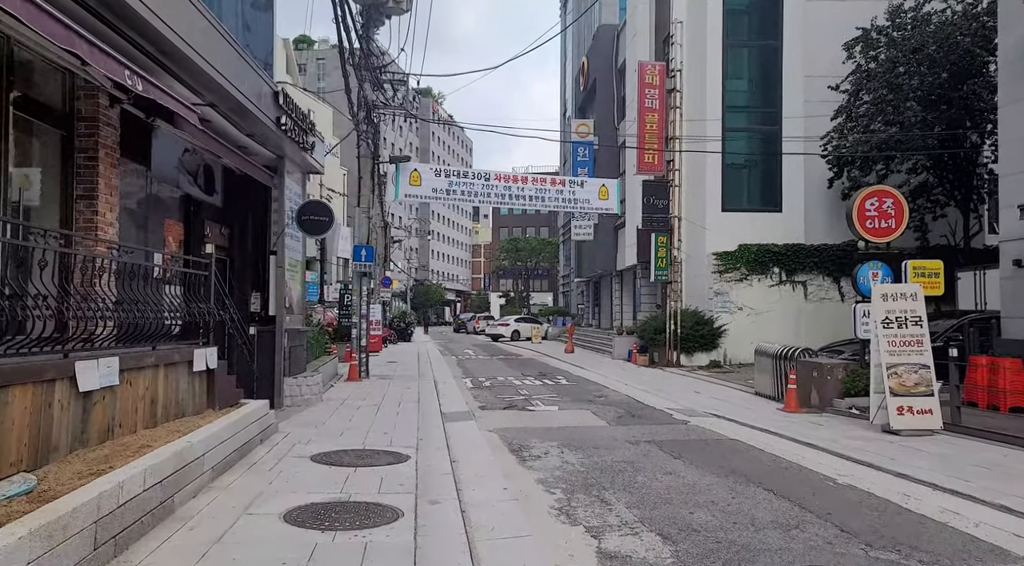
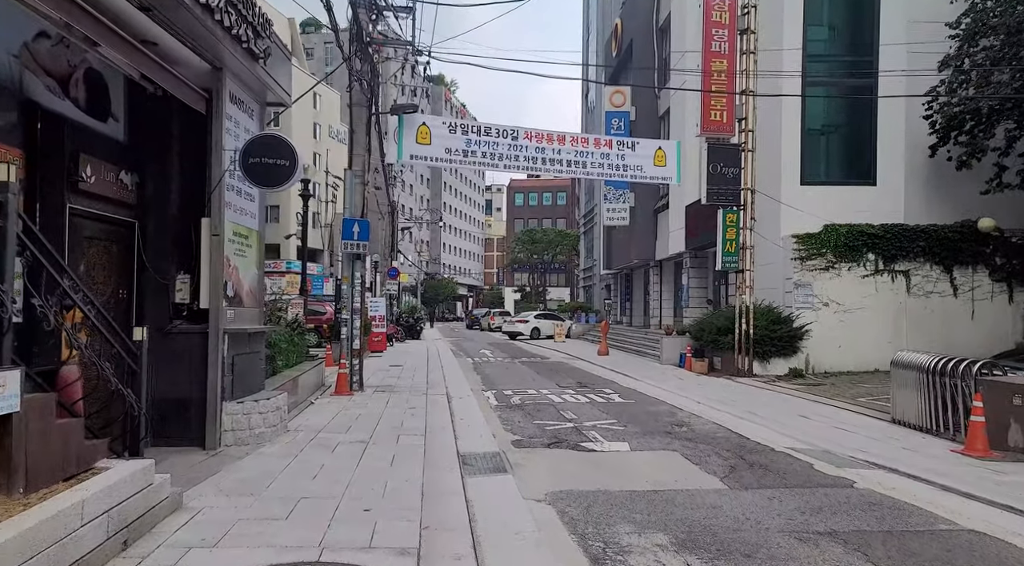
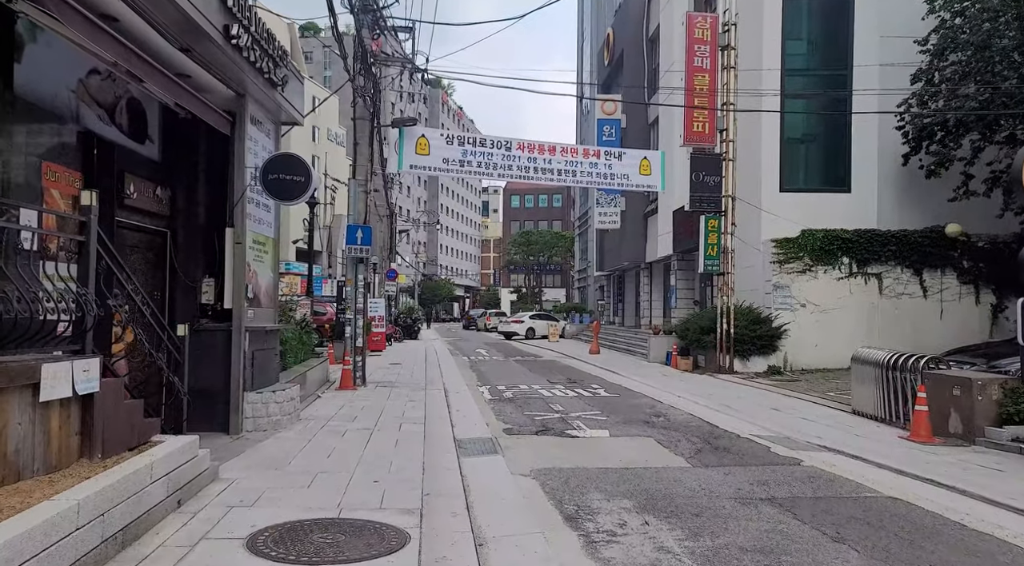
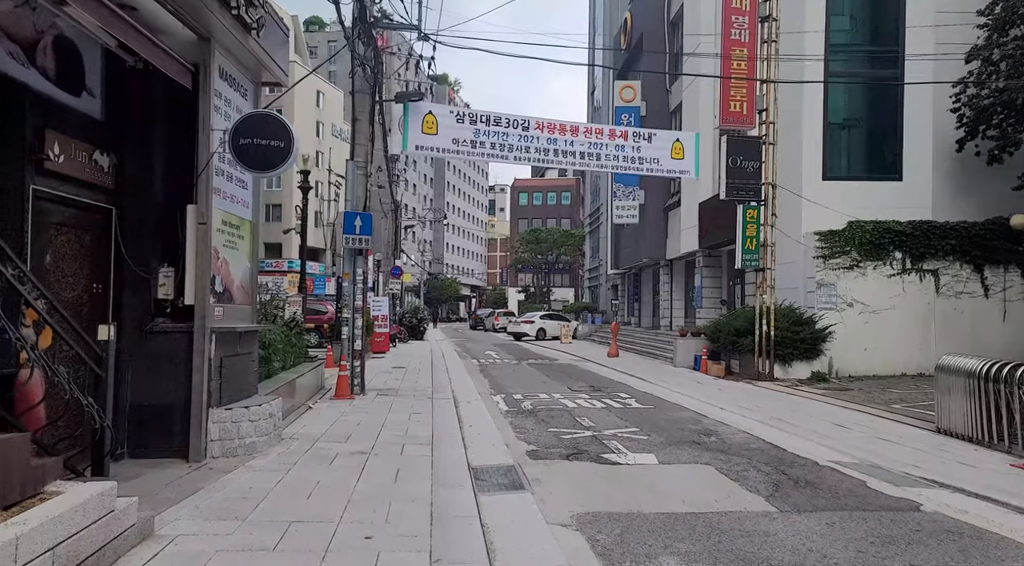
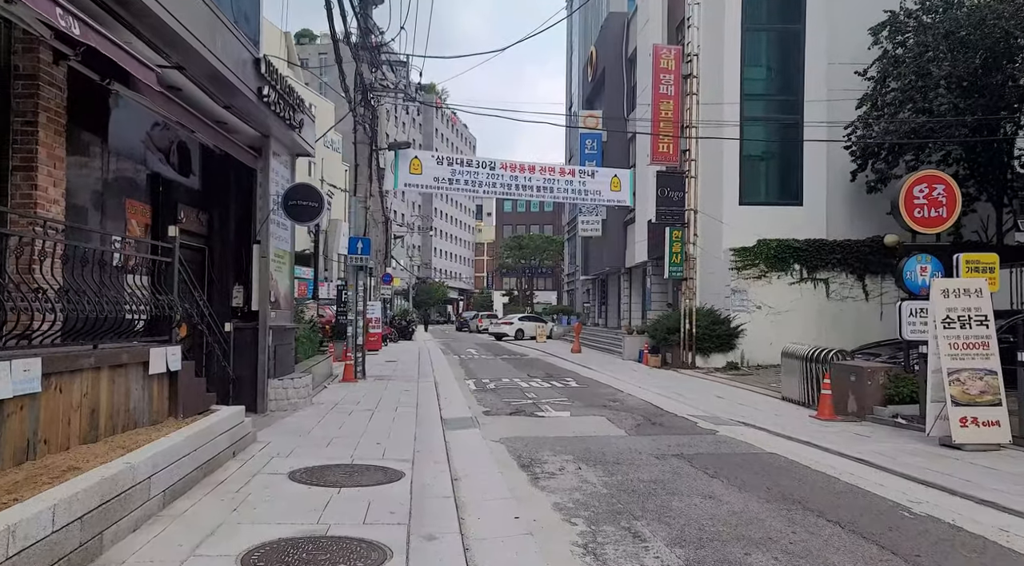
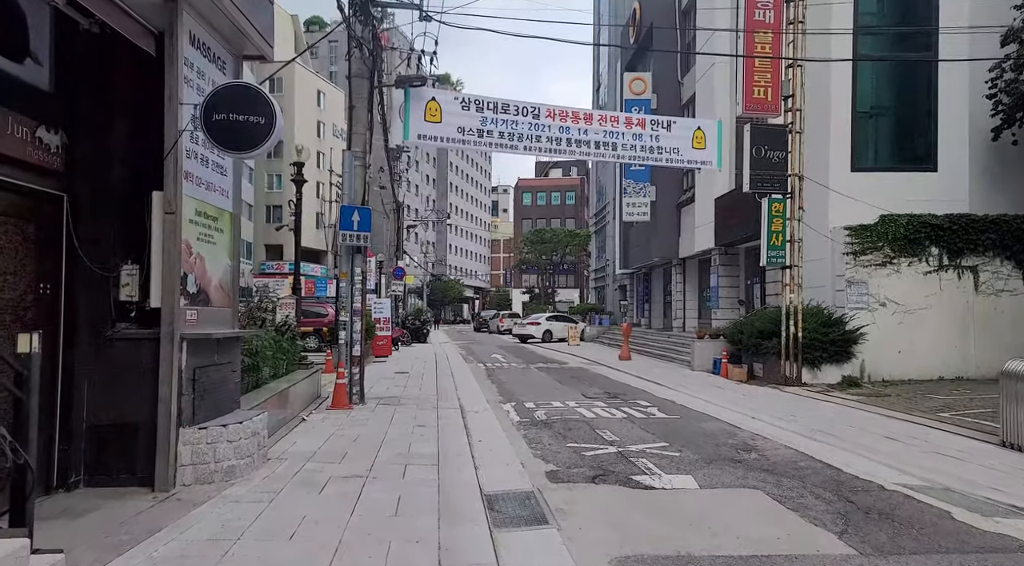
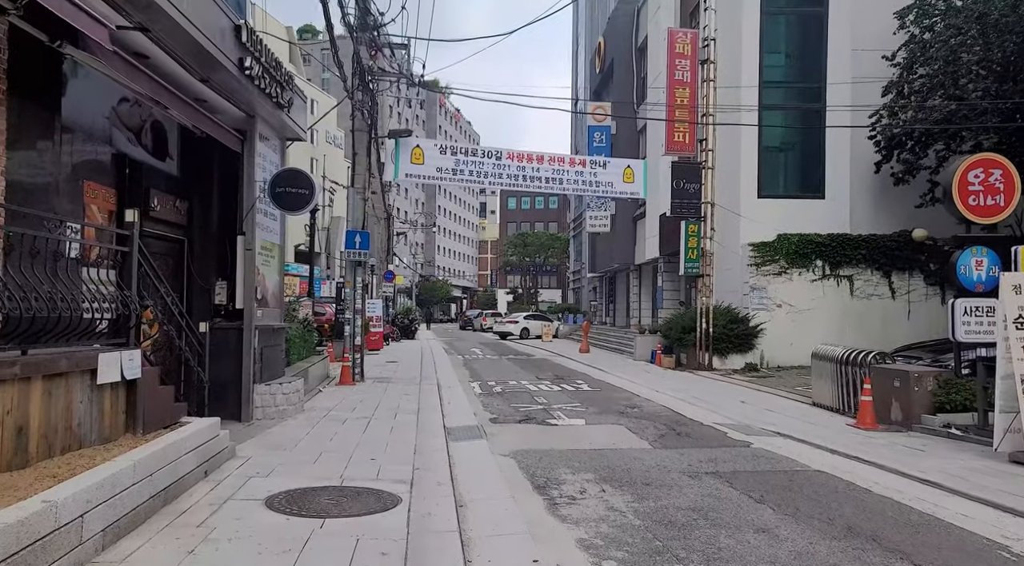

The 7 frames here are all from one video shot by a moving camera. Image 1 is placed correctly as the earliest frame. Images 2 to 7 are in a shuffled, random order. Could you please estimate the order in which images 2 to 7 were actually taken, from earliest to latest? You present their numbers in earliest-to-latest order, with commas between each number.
5, 7, 3, 2, 4, 6
